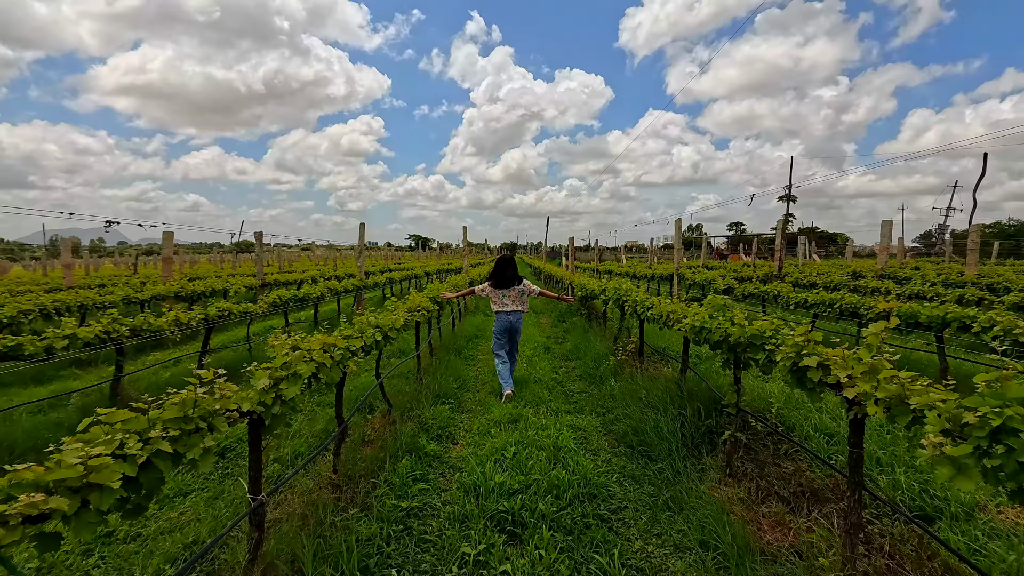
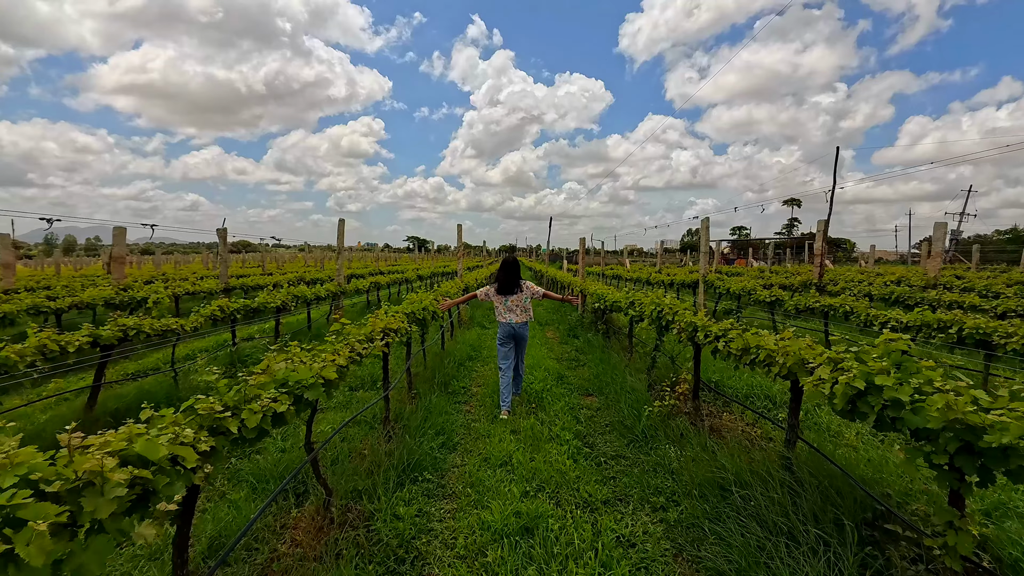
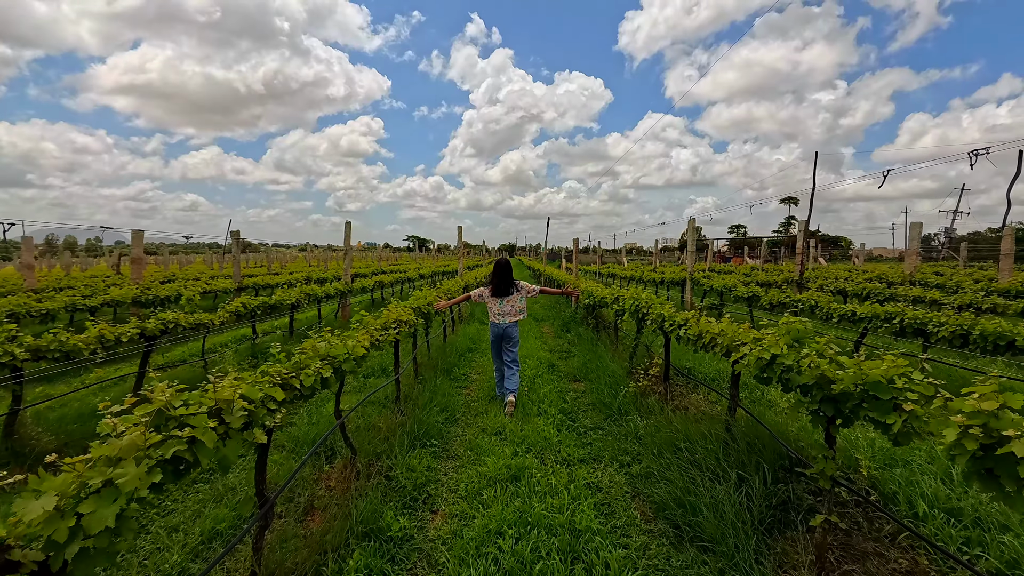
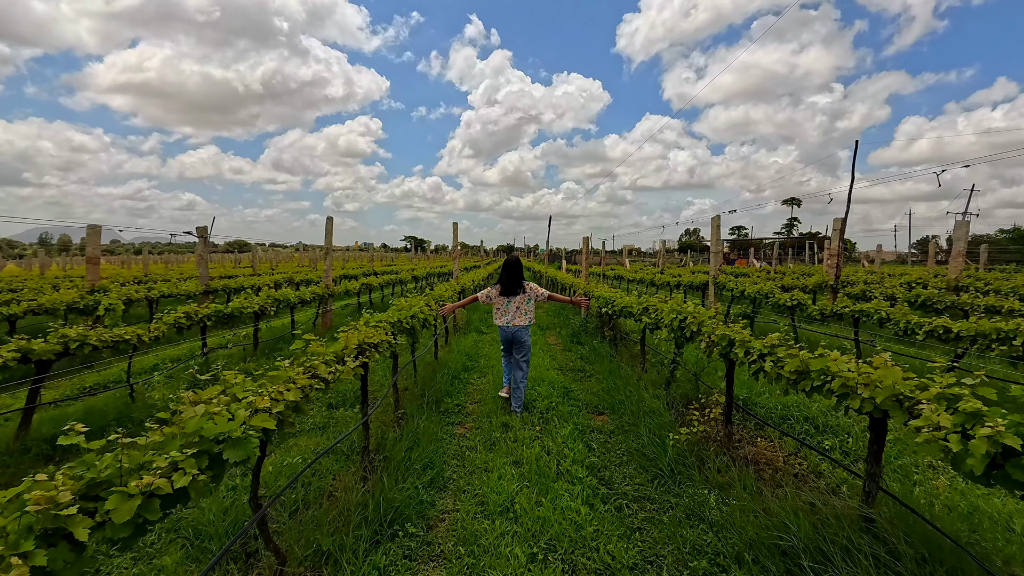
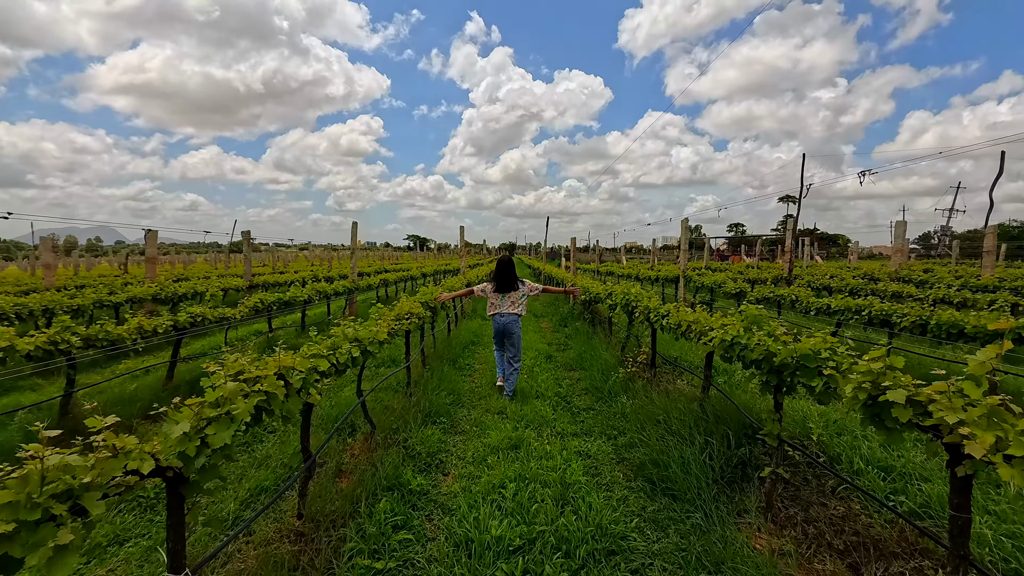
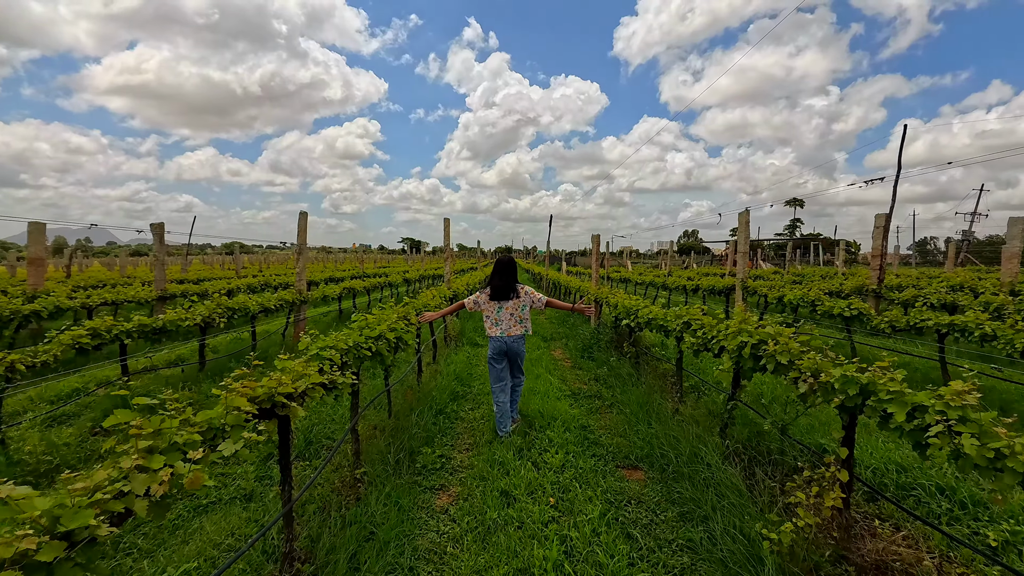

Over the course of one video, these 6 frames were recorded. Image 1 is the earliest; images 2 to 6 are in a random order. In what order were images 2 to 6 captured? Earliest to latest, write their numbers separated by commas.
5, 3, 2, 4, 6
